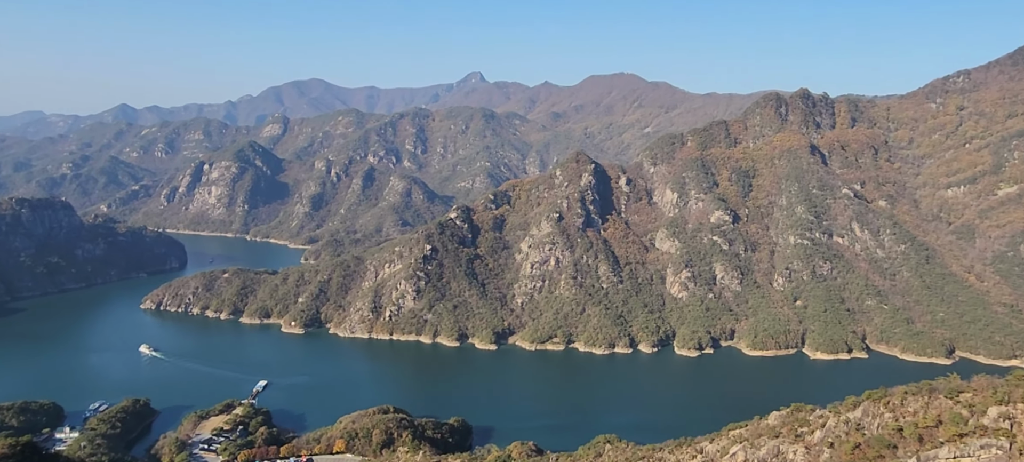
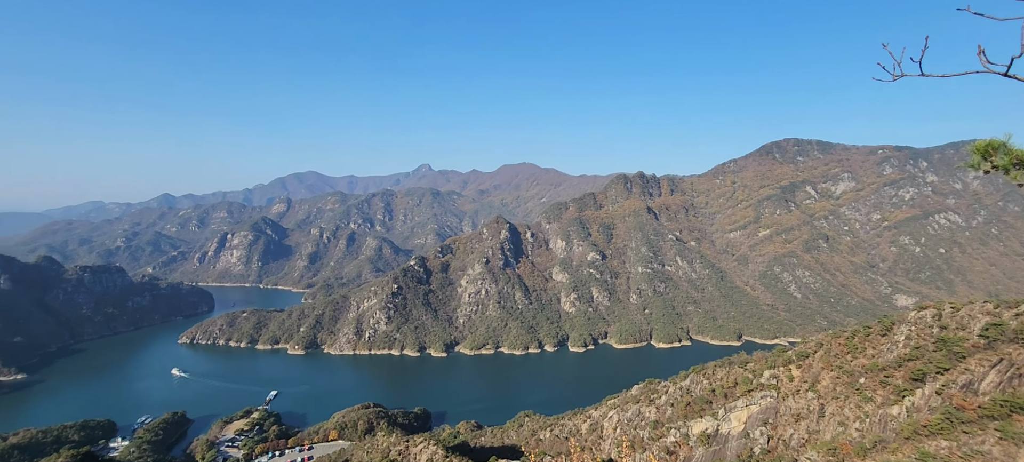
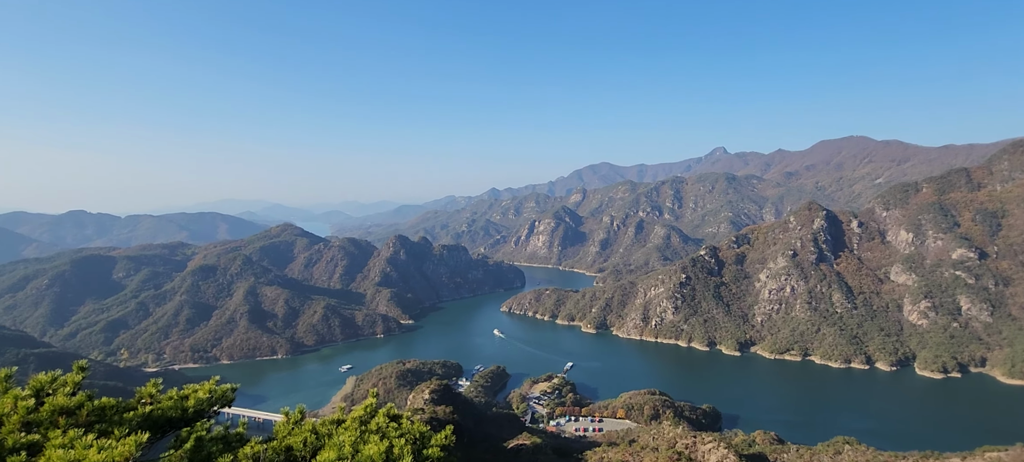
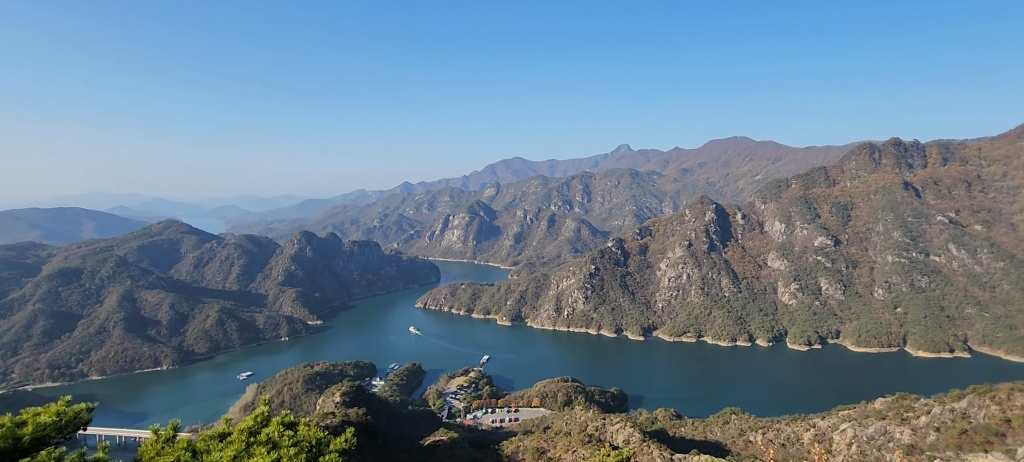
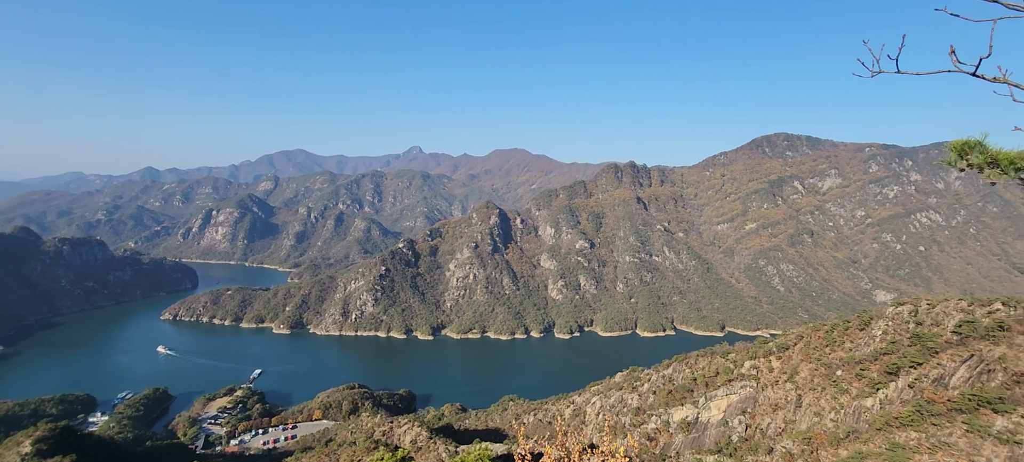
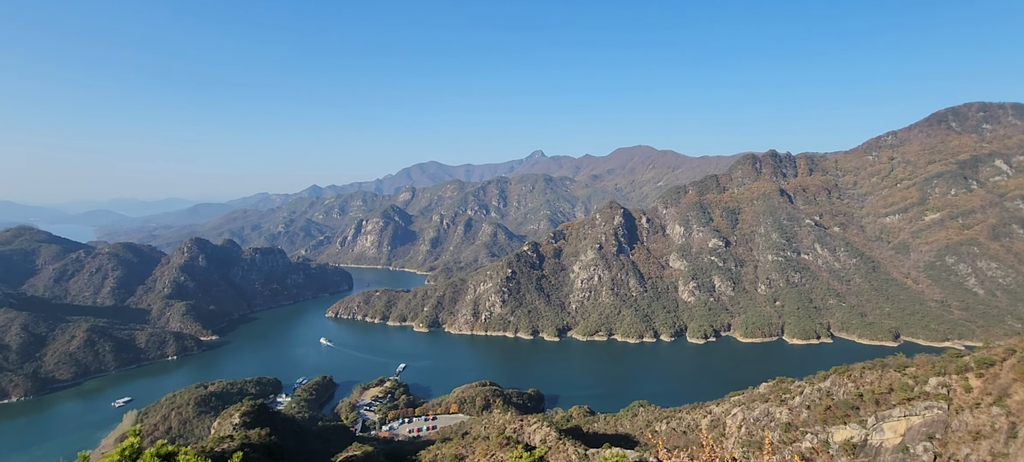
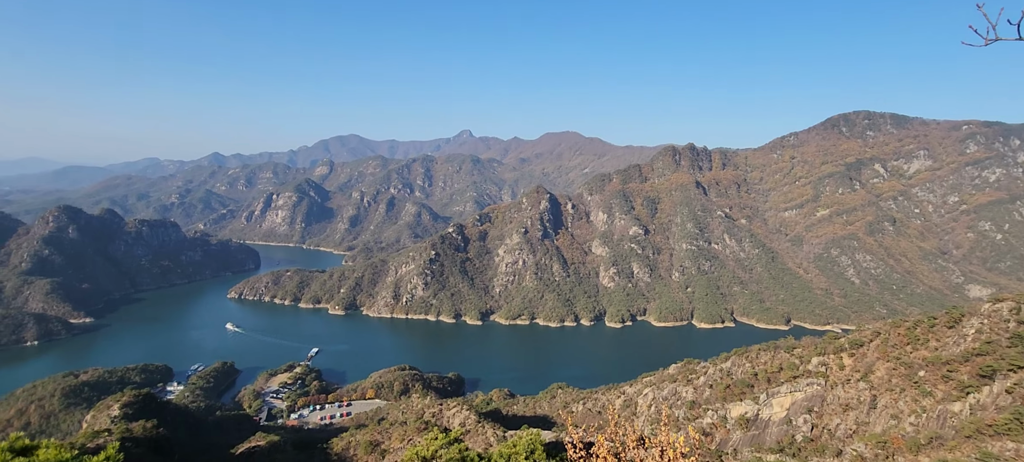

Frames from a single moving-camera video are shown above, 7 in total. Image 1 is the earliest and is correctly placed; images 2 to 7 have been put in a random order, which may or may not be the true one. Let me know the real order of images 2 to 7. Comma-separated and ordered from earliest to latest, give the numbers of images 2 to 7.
7, 5, 2, 6, 4, 3
